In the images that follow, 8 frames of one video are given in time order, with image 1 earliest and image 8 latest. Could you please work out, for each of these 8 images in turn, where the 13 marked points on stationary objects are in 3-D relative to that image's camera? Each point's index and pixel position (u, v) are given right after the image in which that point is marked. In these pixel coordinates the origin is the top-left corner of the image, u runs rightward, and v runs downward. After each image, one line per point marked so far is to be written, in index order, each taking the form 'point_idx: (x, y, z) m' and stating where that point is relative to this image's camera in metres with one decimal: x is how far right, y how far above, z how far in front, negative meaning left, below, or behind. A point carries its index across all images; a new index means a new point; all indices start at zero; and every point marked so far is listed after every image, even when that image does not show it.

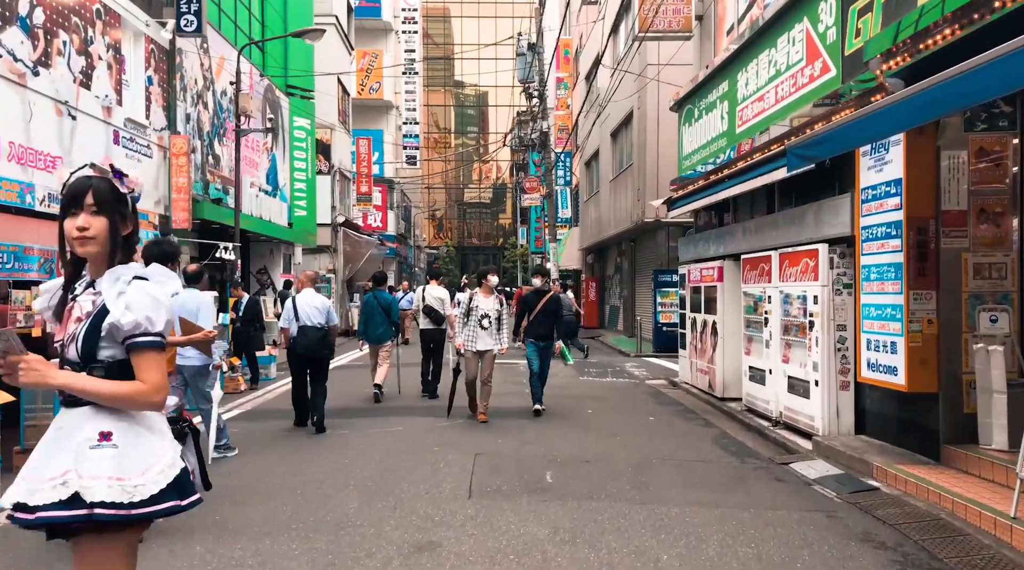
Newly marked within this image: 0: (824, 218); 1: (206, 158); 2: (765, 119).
0: (+3.1, +0.7, +8.4) m
1: (-6.1, +2.6, +16.7) m
2: (+3.0, +2.0, +10.0) m
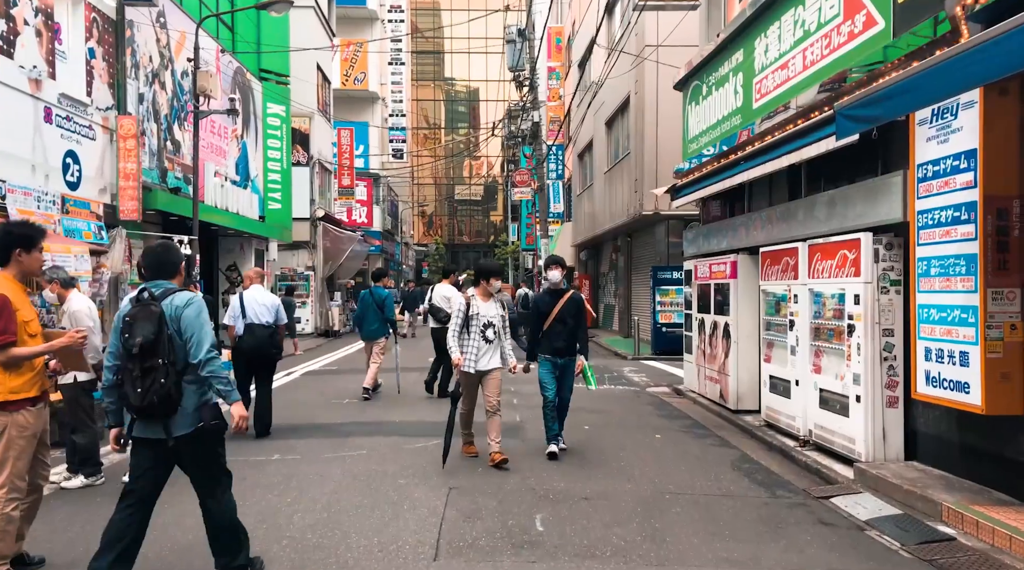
0: (+3.0, +0.7, +7.1) m
1: (-6.4, +2.6, +15.2) m
2: (+2.9, +2.0, +8.6) m
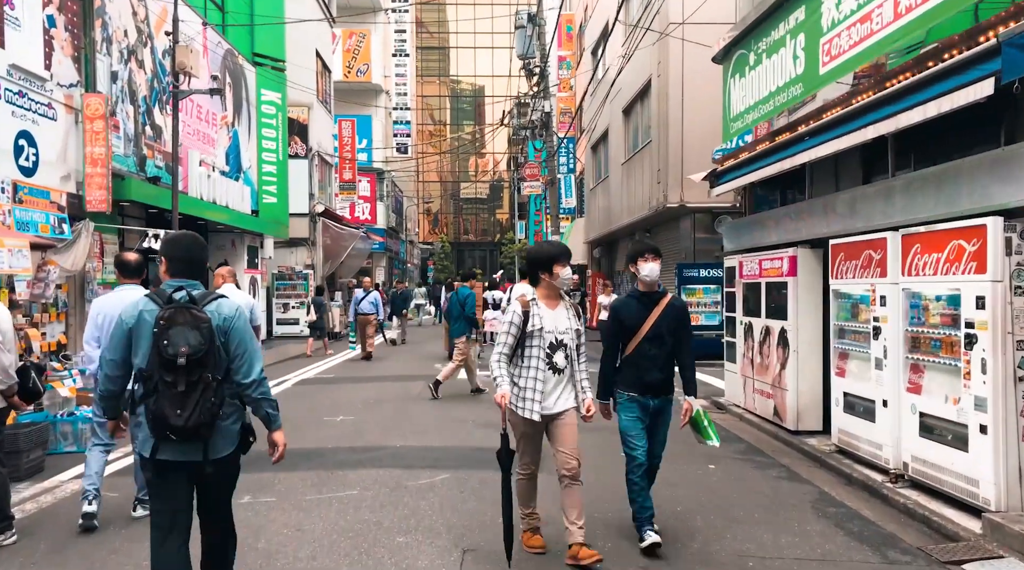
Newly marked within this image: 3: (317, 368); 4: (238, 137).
0: (+3.2, +0.7, +5.6) m
1: (-6.1, +2.6, +13.8) m
2: (+3.1, +2.0, +7.1) m
3: (-3.6, -1.5, +15.2) m
4: (-6.3, +3.4, +19.3) m
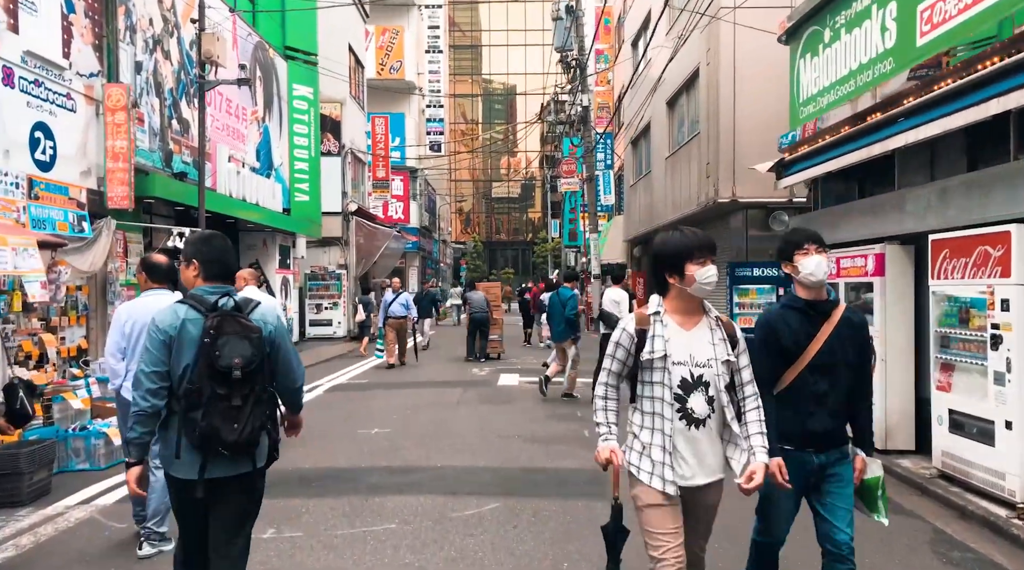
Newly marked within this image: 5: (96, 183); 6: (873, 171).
0: (+3.6, +0.7, +4.6) m
1: (-5.5, +2.6, +13.2) m
2: (+3.5, +2.0, +6.1) m
3: (-2.8, -1.5, +14.5) m
4: (-5.4, +3.4, +18.6) m
5: (-5.4, +1.3, +10.8) m
6: (+3.9, +1.2, +9.0) m
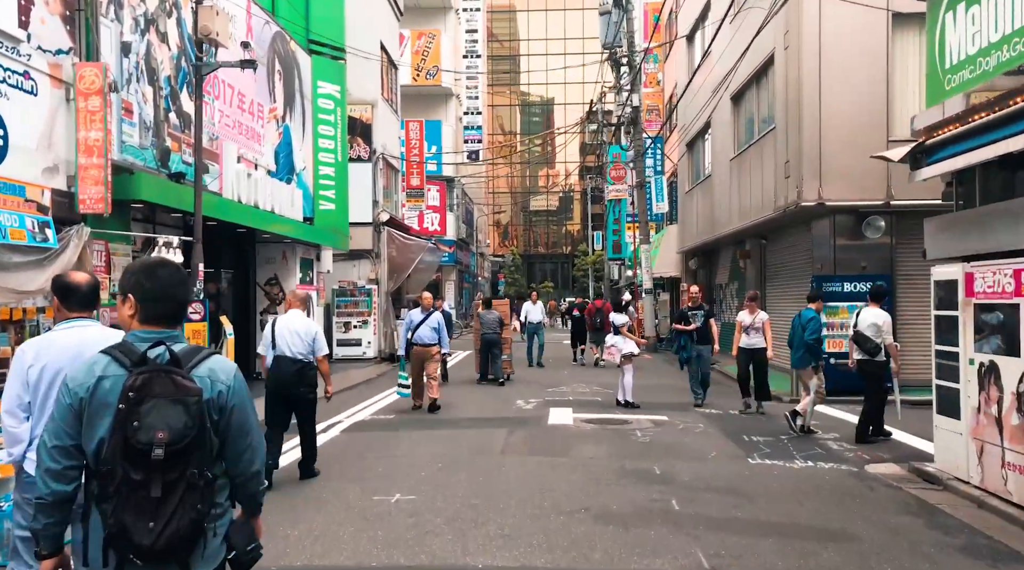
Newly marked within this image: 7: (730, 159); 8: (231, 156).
0: (+3.9, +0.6, +2.3) m
1: (-4.7, +2.3, +11.3) m
2: (+3.9, +1.9, +3.9) m
3: (-2.1, -1.8, +12.5) m
4: (-4.5, +3.0, +16.8) m
5: (-4.8, +1.1, +8.9) m
6: (+4.4, +1.0, +6.7) m
7: (+5.2, +3.0, +19.8) m
8: (-4.5, +2.0, +13.3) m
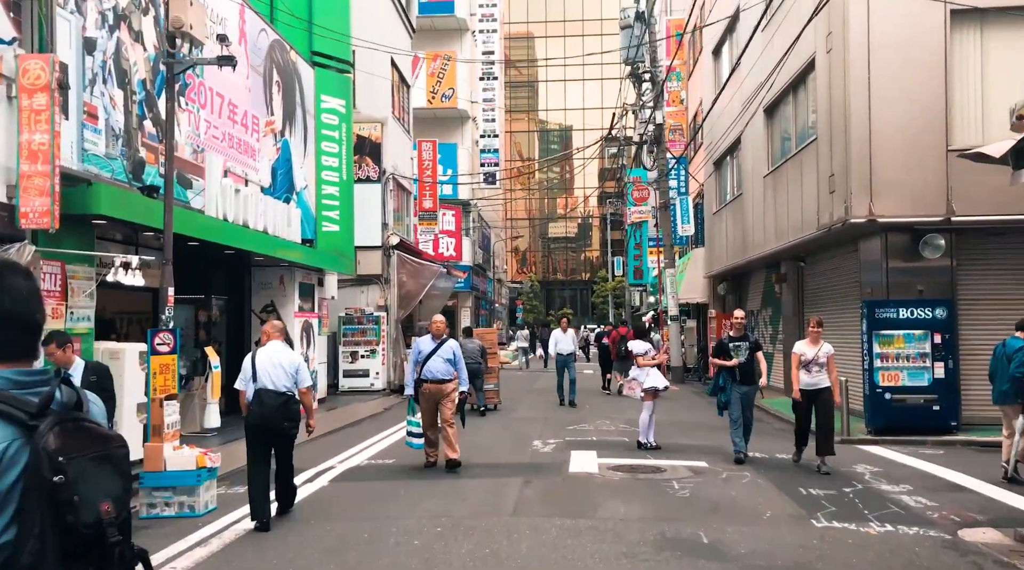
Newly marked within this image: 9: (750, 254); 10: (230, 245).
0: (+3.9, +0.6, +0.9) m
1: (-4.6, +2.0, +10.1) m
2: (+3.9, +1.8, +2.5) m
3: (-1.8, -2.2, +11.1) m
4: (-4.2, +2.5, +15.6) m
5: (-4.6, +0.8, +7.7) m
6: (+4.5, +0.9, +5.2) m
7: (+5.5, +2.4, +18.4) m
8: (-4.3, +1.7, +12.0) m
9: (+5.6, +0.7, +19.6) m
10: (-4.0, +0.6, +11.9) m
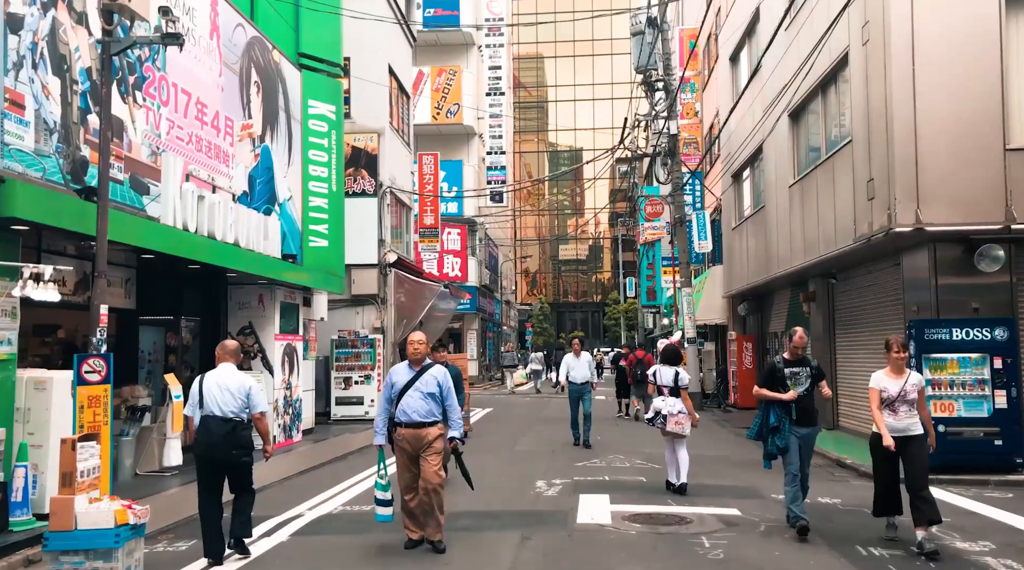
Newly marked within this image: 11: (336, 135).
0: (+3.7, +0.7, -0.6) m
1: (-4.6, +1.8, +8.8) m
2: (+3.8, +1.9, +1.0) m
3: (-1.9, -2.4, +9.6) m
4: (-4.1, +2.2, +14.3) m
5: (-4.7, +0.7, +6.3) m
6: (+4.4, +0.9, +3.8) m
7: (+5.6, +2.0, +16.9) m
8: (-4.3, +1.4, +10.7) m
9: (+5.7, +0.3, +18.1) m
10: (-4.1, +0.4, +10.5) m
11: (-3.5, +3.0, +16.8) m
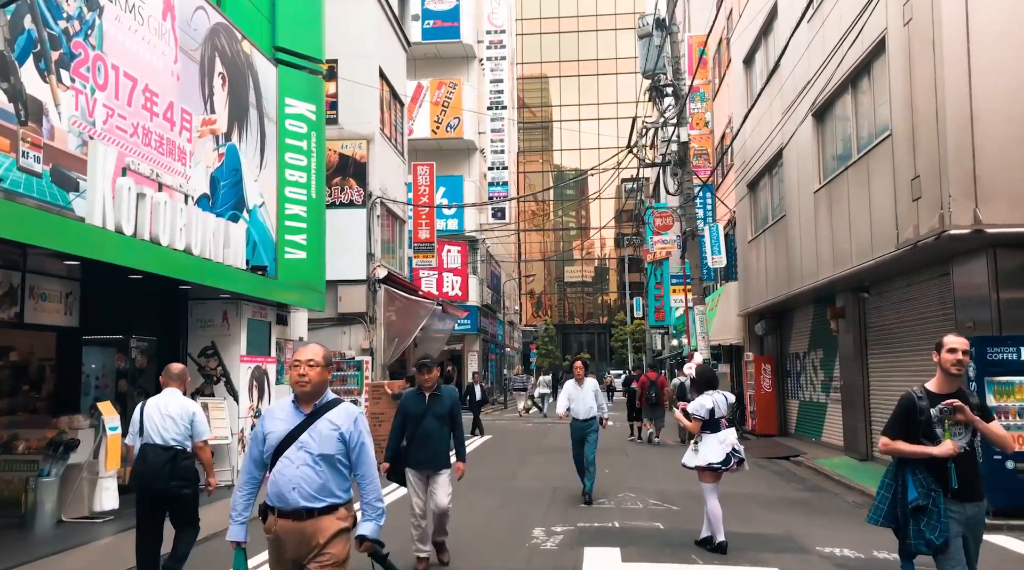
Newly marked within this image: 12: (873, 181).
0: (+3.5, +0.9, -2.2) m
1: (-4.7, +1.7, +7.3) m
2: (+3.6, +2.0, -0.5) m
3: (-1.9, -2.5, +8.0) m
4: (-4.2, +2.0, +12.8) m
5: (-4.8, +0.7, +4.8) m
6: (+4.2, +0.9, +2.2) m
7: (+5.6, +1.7, +15.4) m
8: (-4.4, +1.3, +9.2) m
9: (+5.6, 0.0, +16.5) m
10: (-4.1, +0.2, +9.0) m
11: (-3.6, +2.7, +15.3) m
12: (+5.3, +1.6, +12.3) m
